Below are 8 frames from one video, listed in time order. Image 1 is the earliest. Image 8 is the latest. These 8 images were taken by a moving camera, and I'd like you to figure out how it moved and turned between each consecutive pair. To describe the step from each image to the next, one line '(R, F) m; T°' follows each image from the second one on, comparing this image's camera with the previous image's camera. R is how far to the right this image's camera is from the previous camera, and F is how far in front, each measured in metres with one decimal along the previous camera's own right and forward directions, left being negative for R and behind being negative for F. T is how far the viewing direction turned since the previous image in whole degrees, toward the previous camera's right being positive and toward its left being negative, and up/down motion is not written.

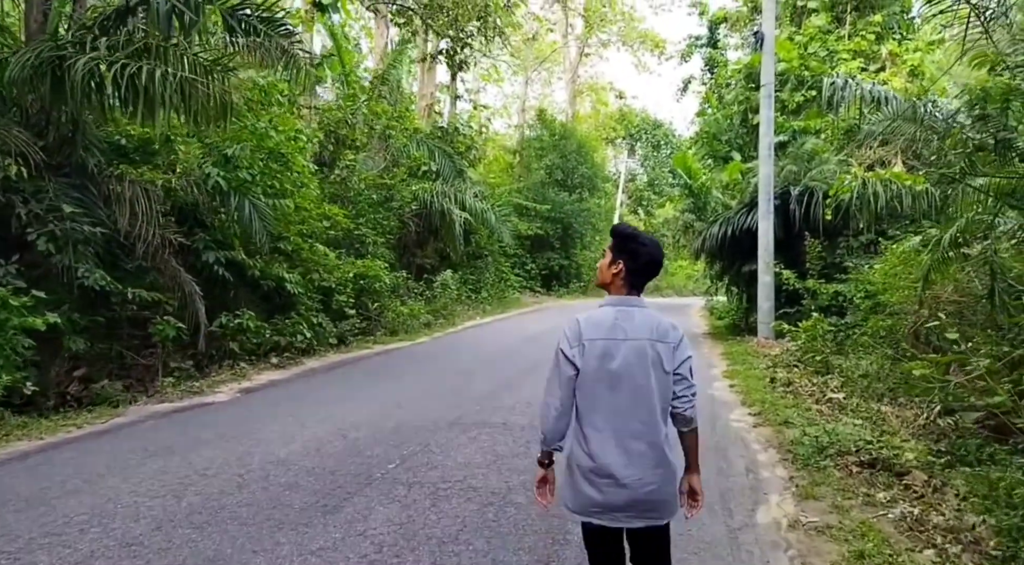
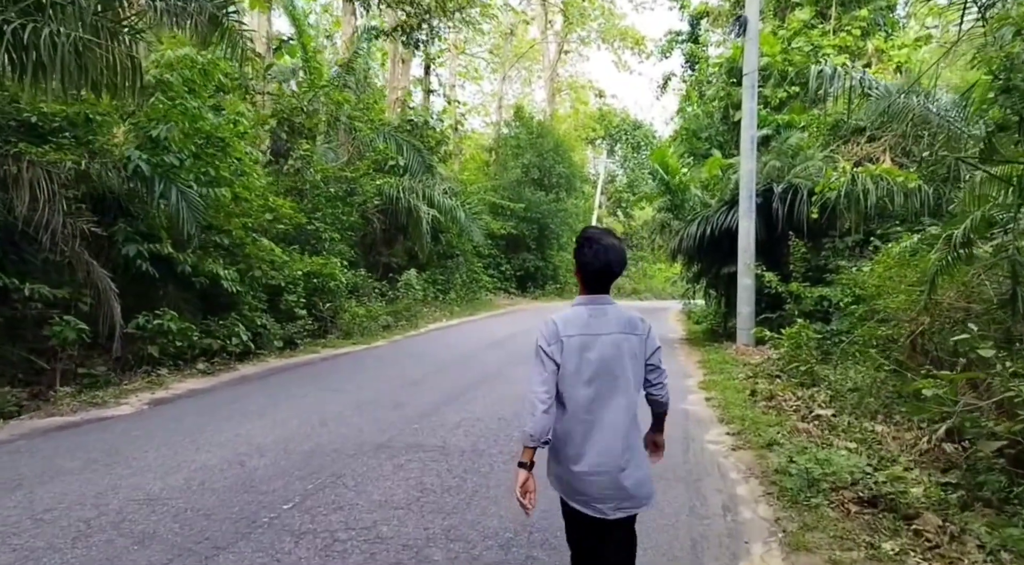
(+0.3, +0.8) m; +2°
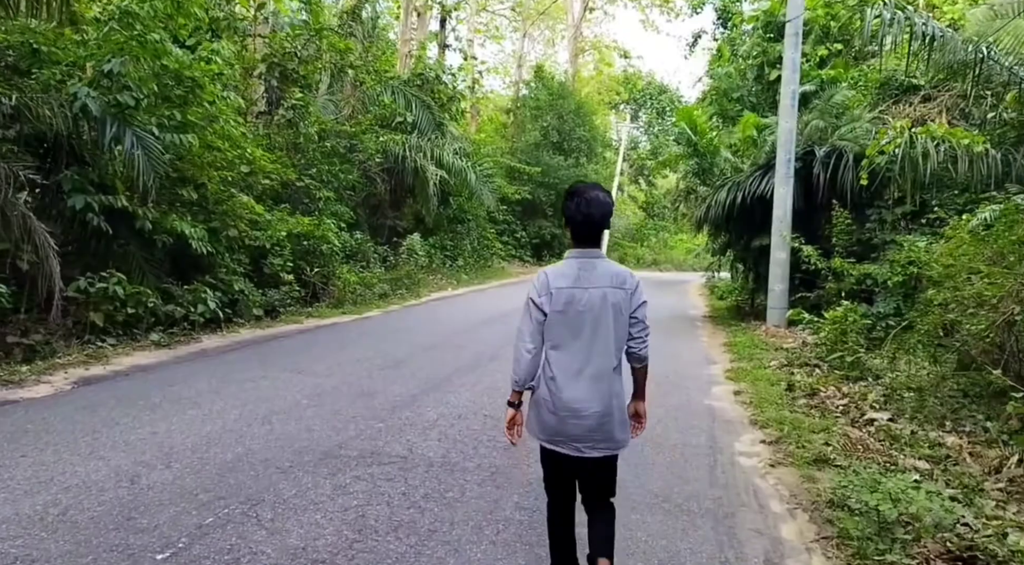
(+0.2, +1.1) m; -1°
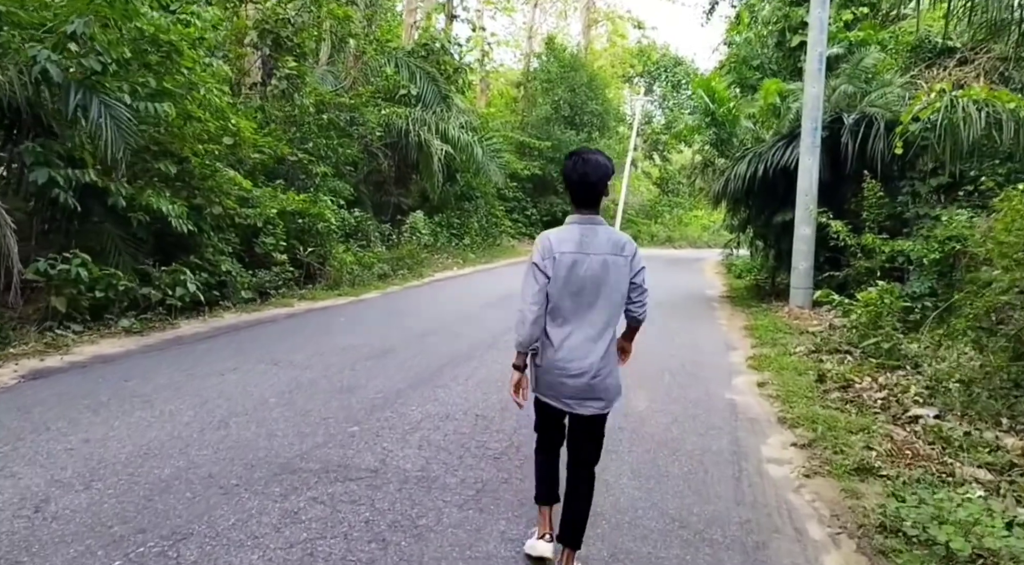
(+0.1, +0.6) m; -1°
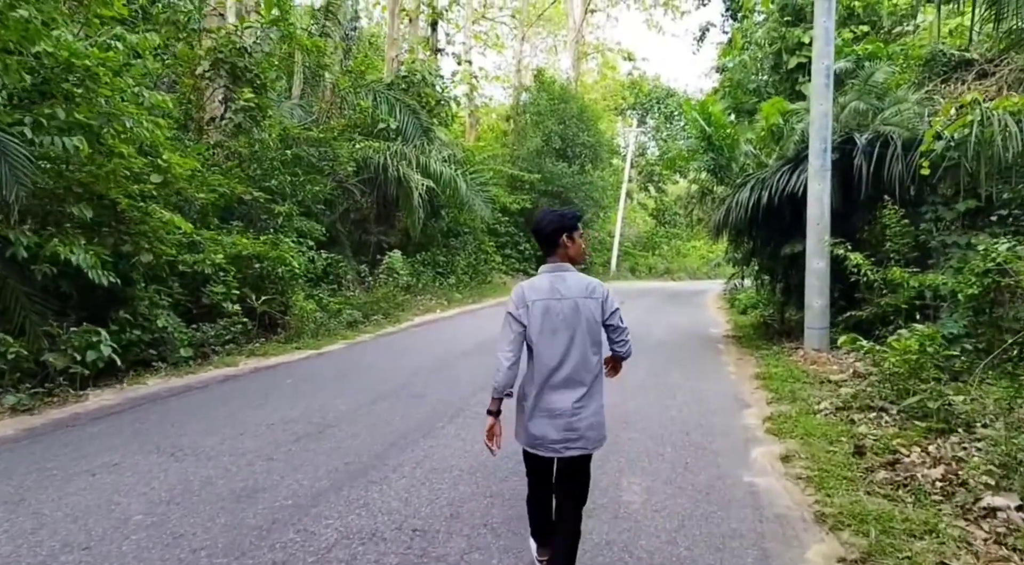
(+0.2, +1.1) m; 0°
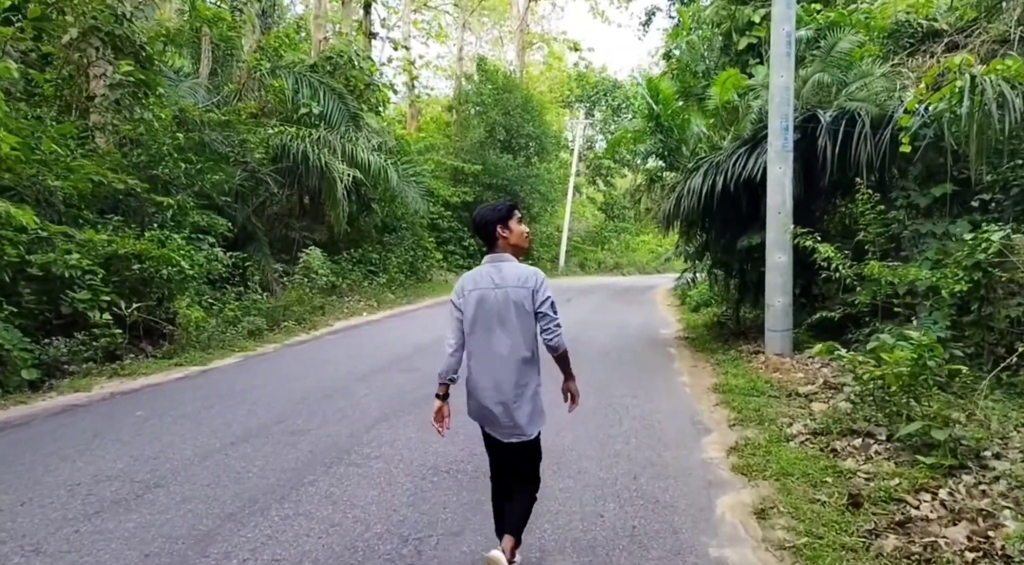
(+0.3, +1.2) m; +4°
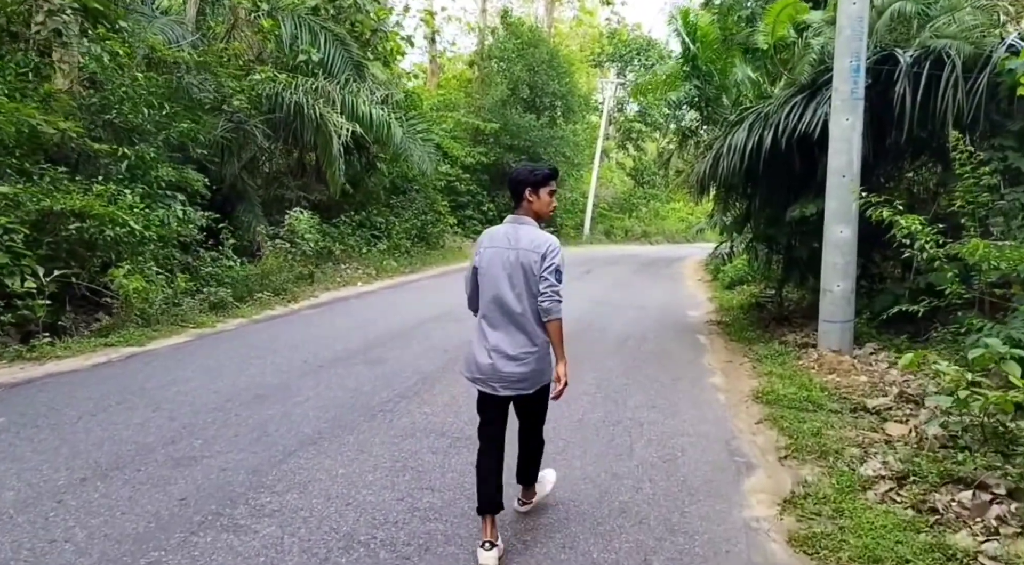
(+0.3, +1.3) m; -2°
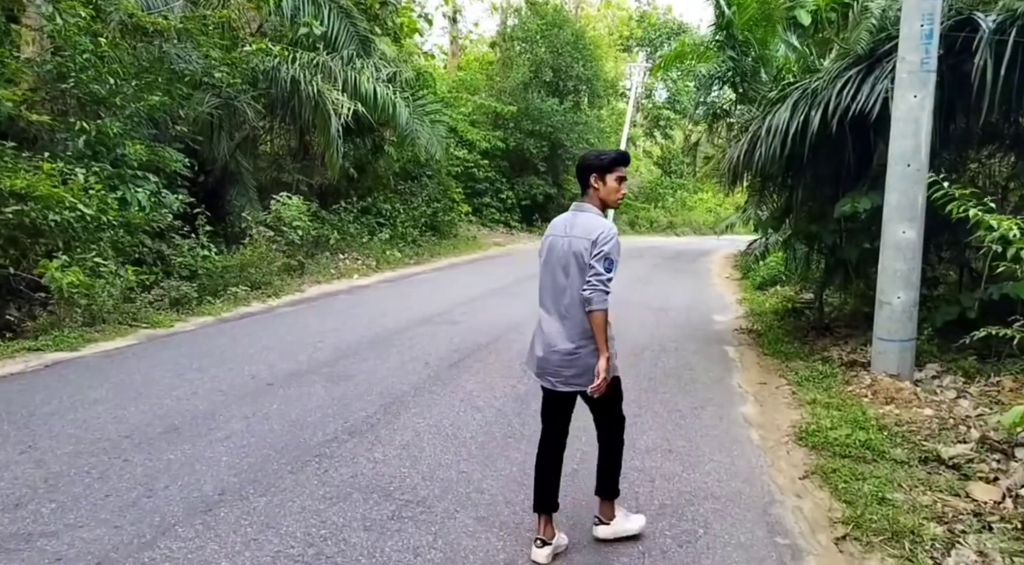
(+0.2, +1.0) m; -2°
